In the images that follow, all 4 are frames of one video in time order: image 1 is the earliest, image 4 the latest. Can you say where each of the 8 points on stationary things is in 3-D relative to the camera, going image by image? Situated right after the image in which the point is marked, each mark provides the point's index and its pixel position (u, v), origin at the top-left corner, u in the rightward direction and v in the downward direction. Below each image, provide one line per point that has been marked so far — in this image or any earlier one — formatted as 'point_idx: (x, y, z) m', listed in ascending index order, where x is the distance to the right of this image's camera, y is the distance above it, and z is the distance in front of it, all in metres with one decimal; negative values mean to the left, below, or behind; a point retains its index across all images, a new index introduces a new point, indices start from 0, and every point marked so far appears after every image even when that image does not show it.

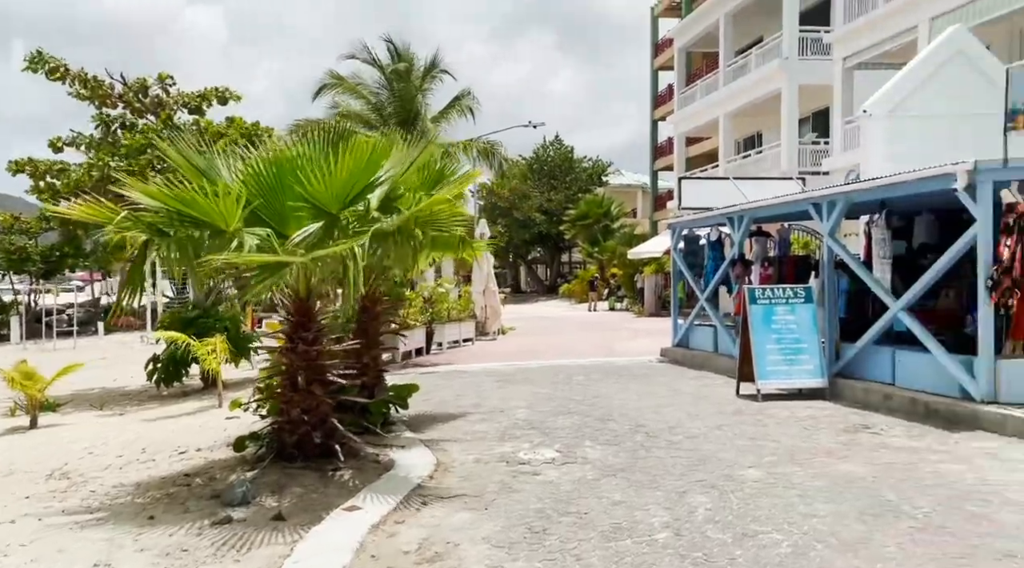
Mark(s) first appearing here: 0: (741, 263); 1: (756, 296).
0: (+3.5, +0.3, +13.4) m
1: (+2.8, -0.1, +10.2) m
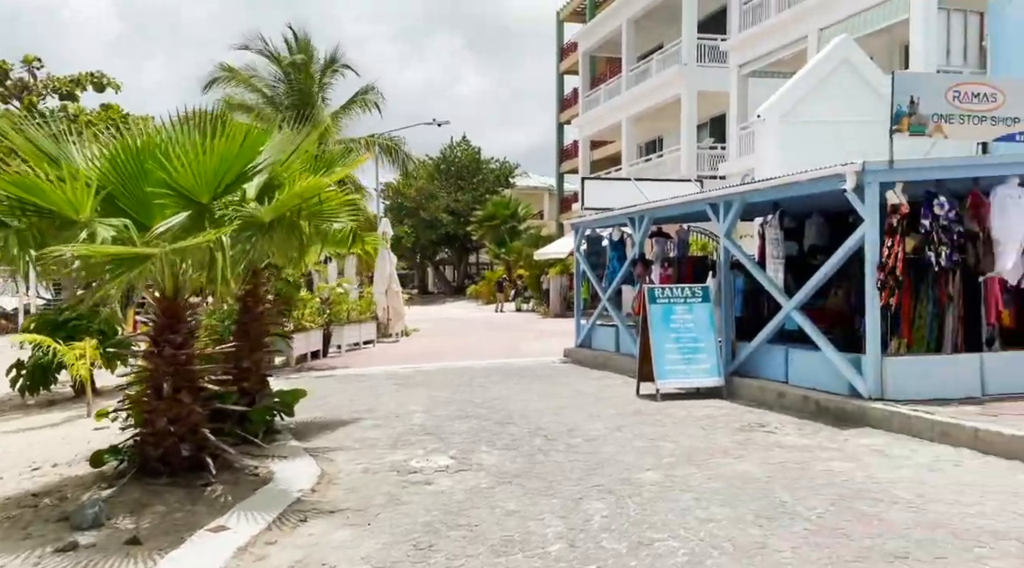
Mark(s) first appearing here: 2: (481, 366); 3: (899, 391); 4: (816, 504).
0: (+2.0, +0.3, +13.4) m
1: (+1.7, -0.1, +10.2) m
2: (-0.5, -1.4, +14.6) m
3: (+3.4, -1.0, +7.9) m
4: (+1.7, -1.3, +5.1) m
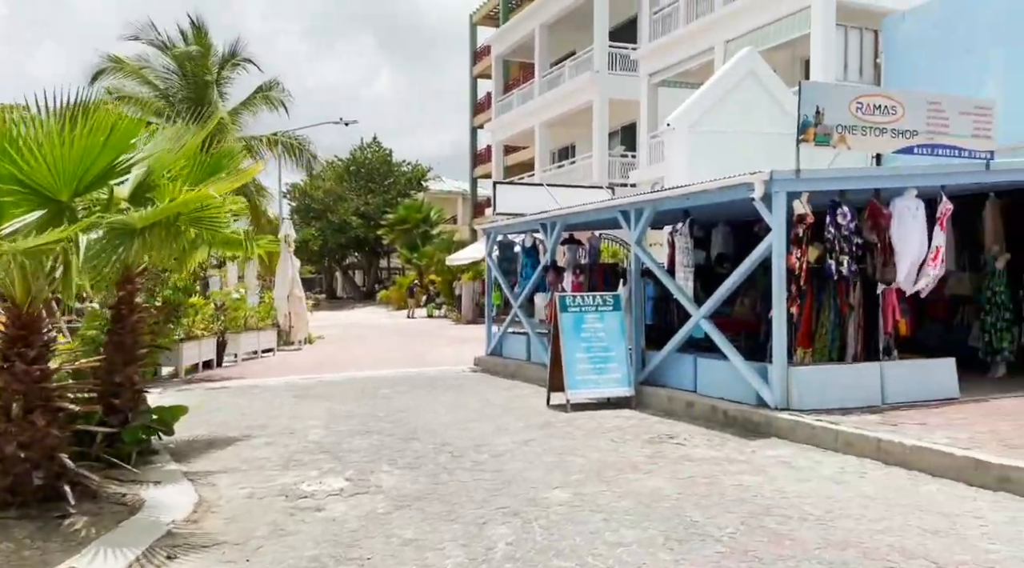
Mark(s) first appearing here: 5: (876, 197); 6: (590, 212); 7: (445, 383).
0: (+0.6, +0.2, +13.3) m
1: (+0.6, -0.2, +10.0) m
2: (-2.0, -1.5, +14.2) m
3: (+2.6, -1.1, +7.9) m
4: (+1.2, -1.3, +4.9) m
5: (+3.5, +0.8, +8.6) m
6: (+1.0, +1.0, +11.6) m
7: (-1.0, -1.4, +12.9) m
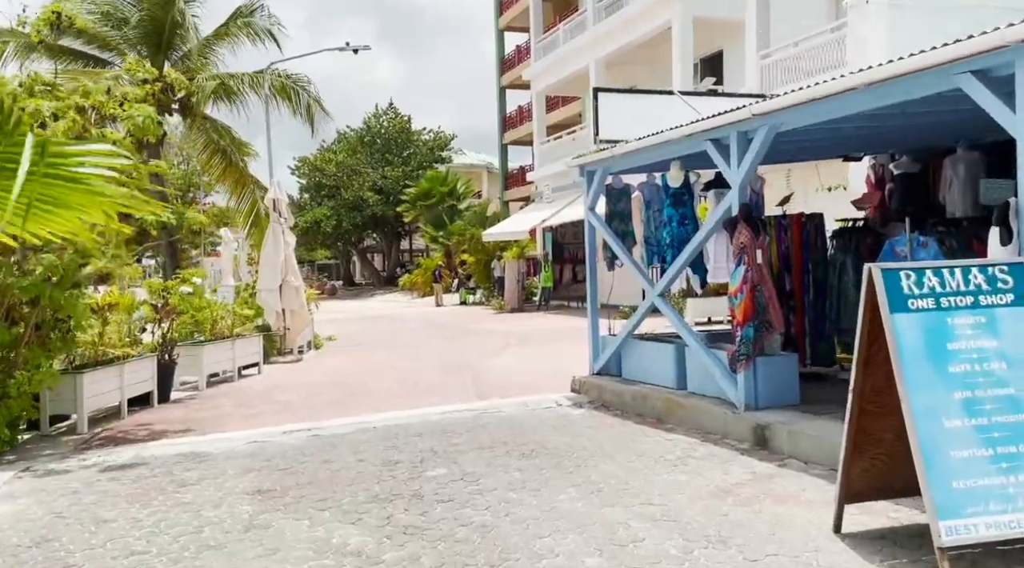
0: (+1.8, +0.5, +7.2) m
1: (+1.8, 0.0, +4.0) m
2: (-0.7, -1.3, +8.3) m
3: (+3.7, -0.9, +1.9) m
4: (+2.3, -1.2, -1.1) m
5: (+4.6, +1.1, +2.5) m
6: (+2.2, +1.2, +5.5) m
7: (+0.3, -1.3, +6.9) m
